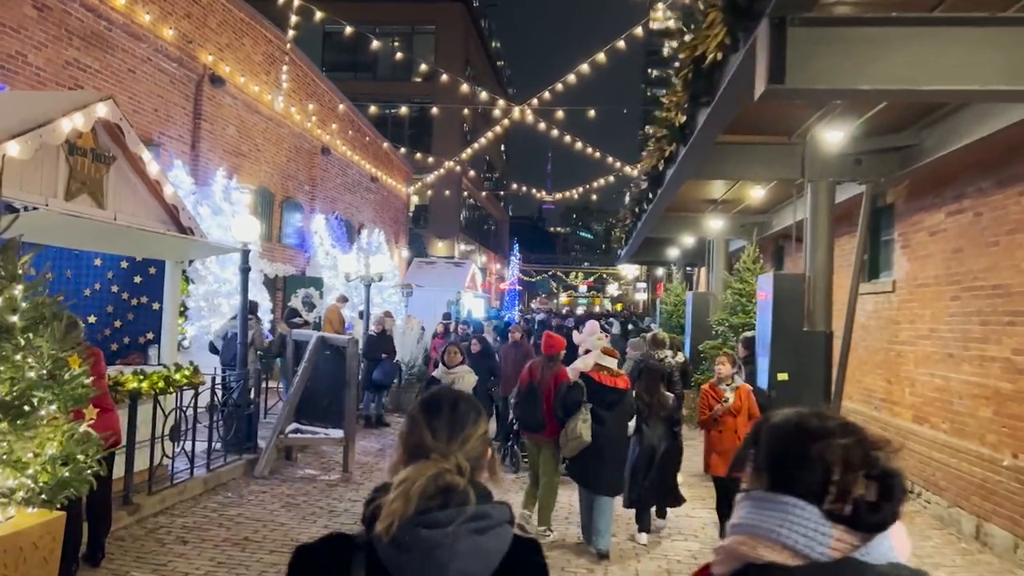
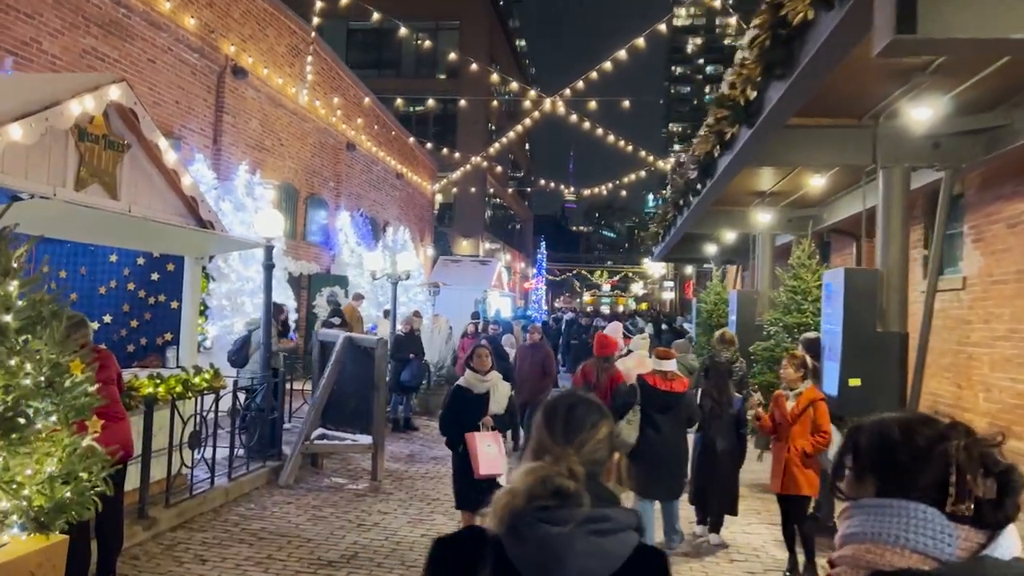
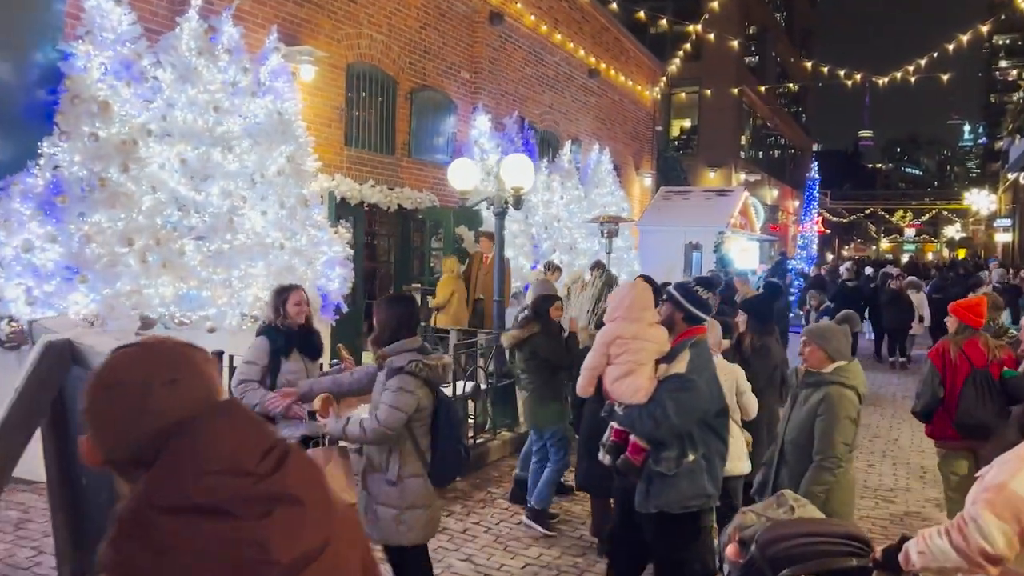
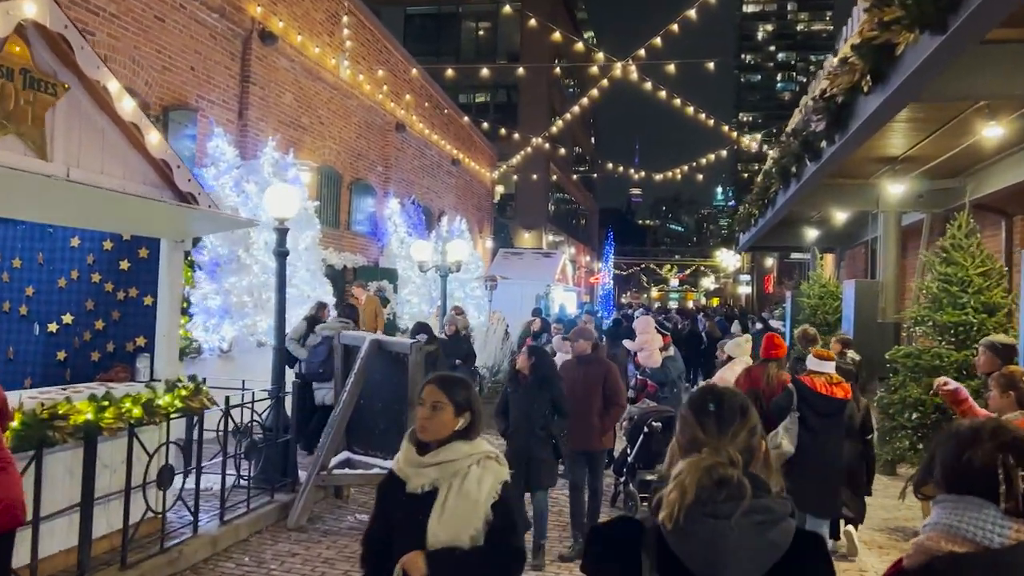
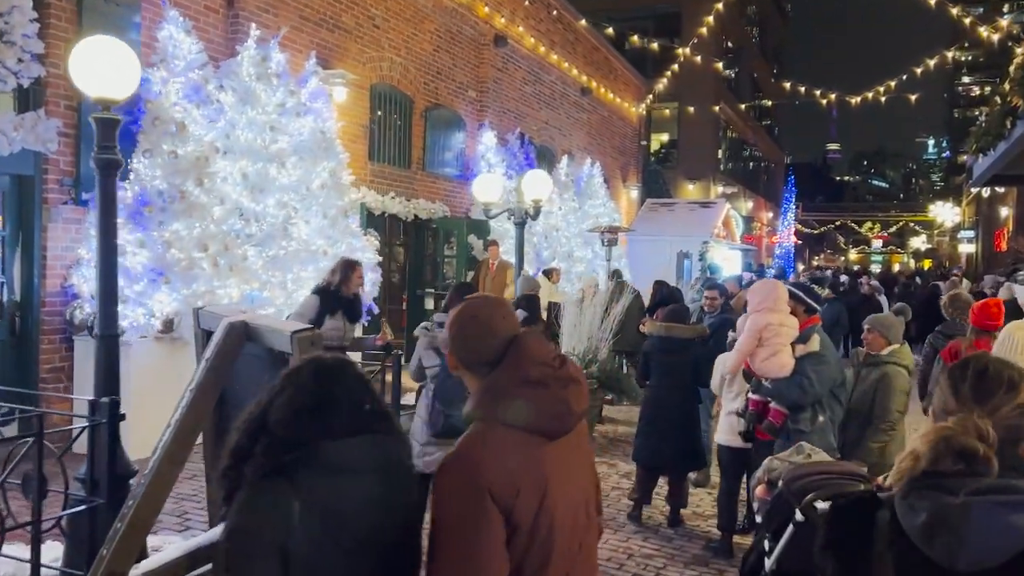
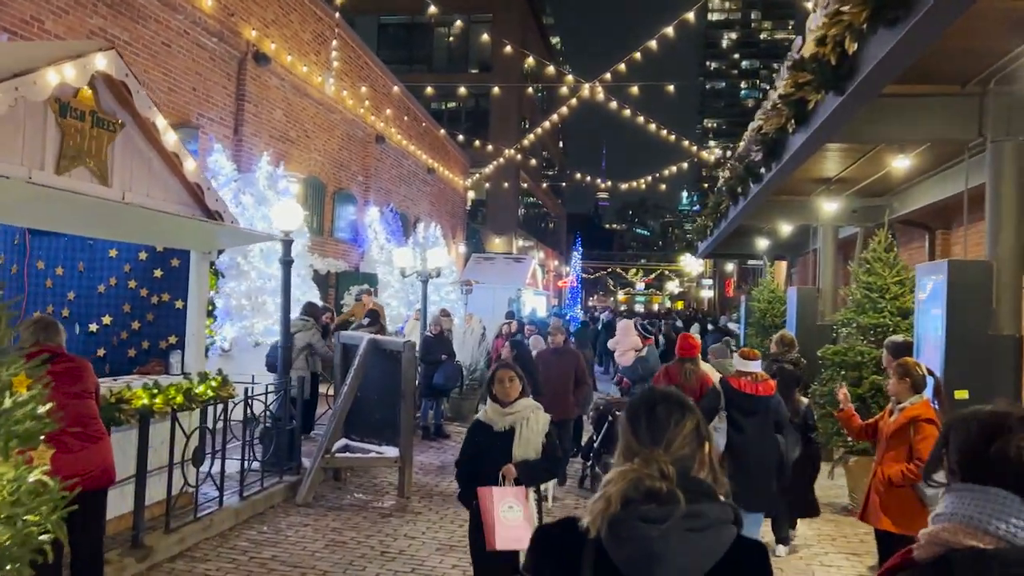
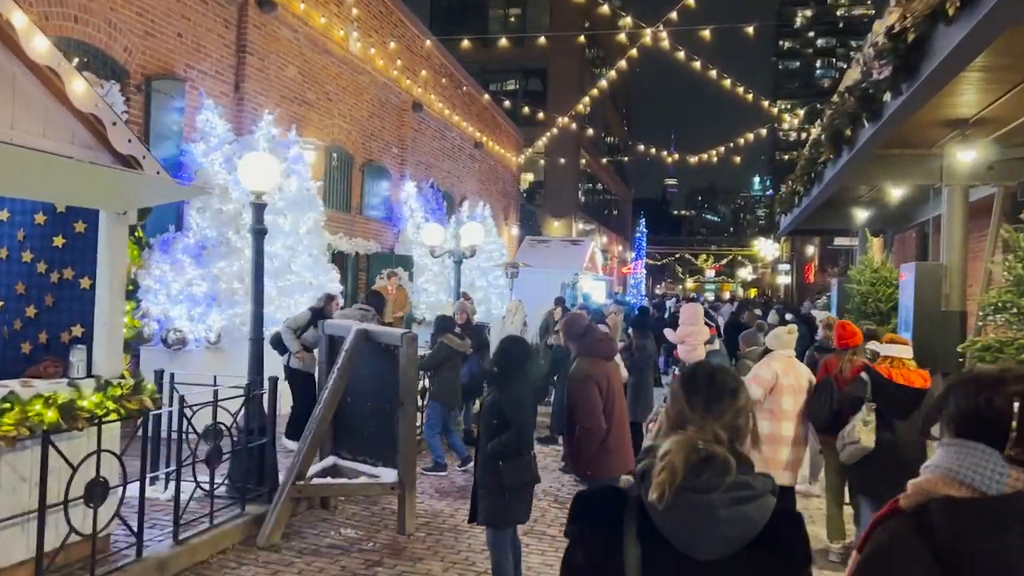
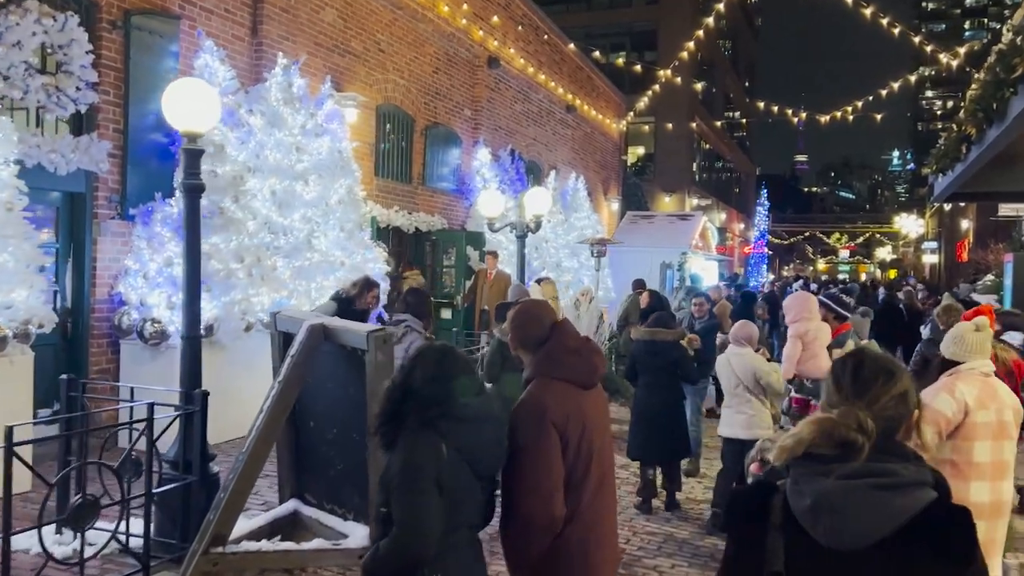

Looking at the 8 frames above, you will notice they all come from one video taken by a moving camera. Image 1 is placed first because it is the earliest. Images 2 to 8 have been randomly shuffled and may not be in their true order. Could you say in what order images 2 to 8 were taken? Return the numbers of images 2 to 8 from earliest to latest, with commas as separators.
2, 6, 4, 7, 8, 5, 3
